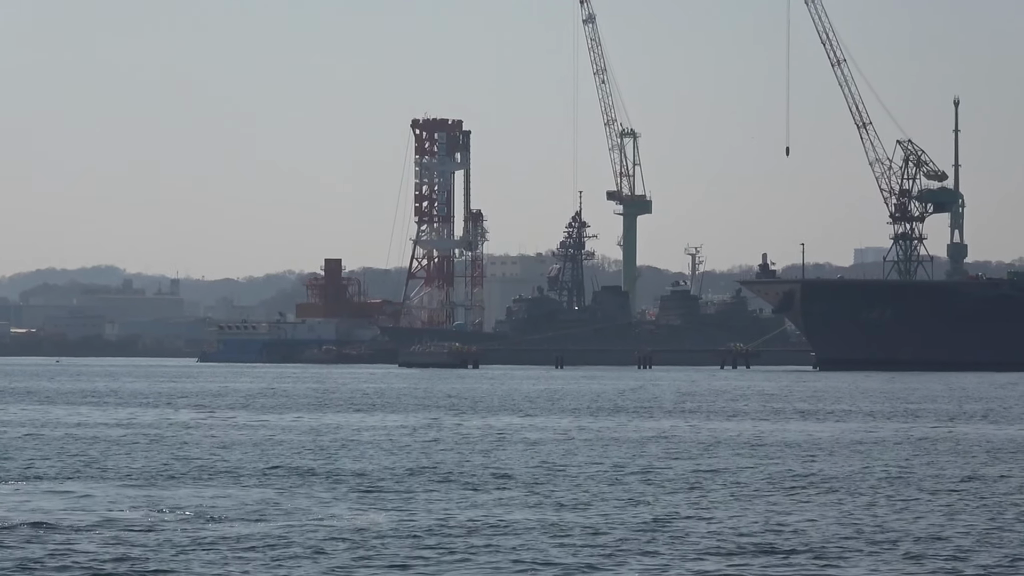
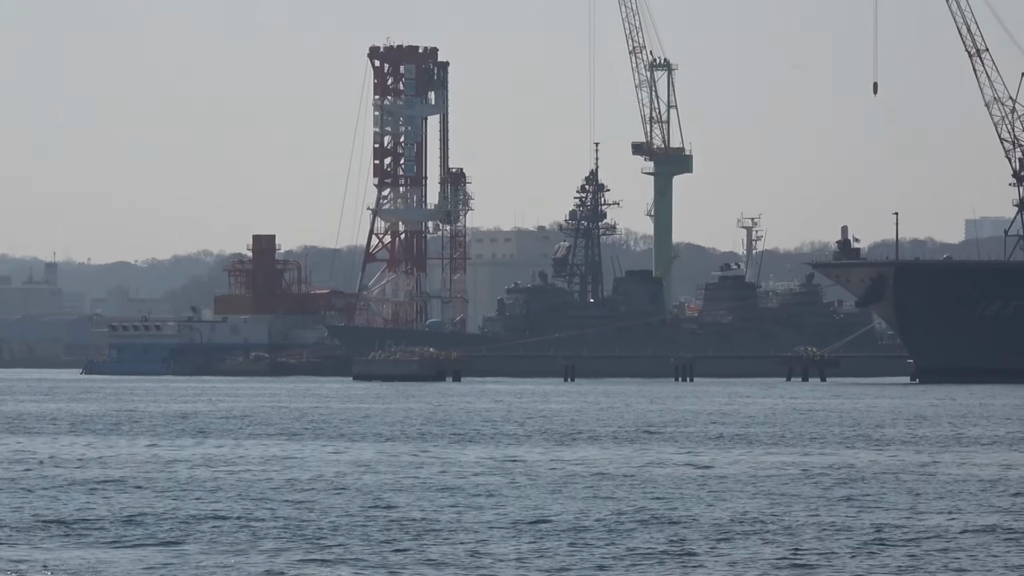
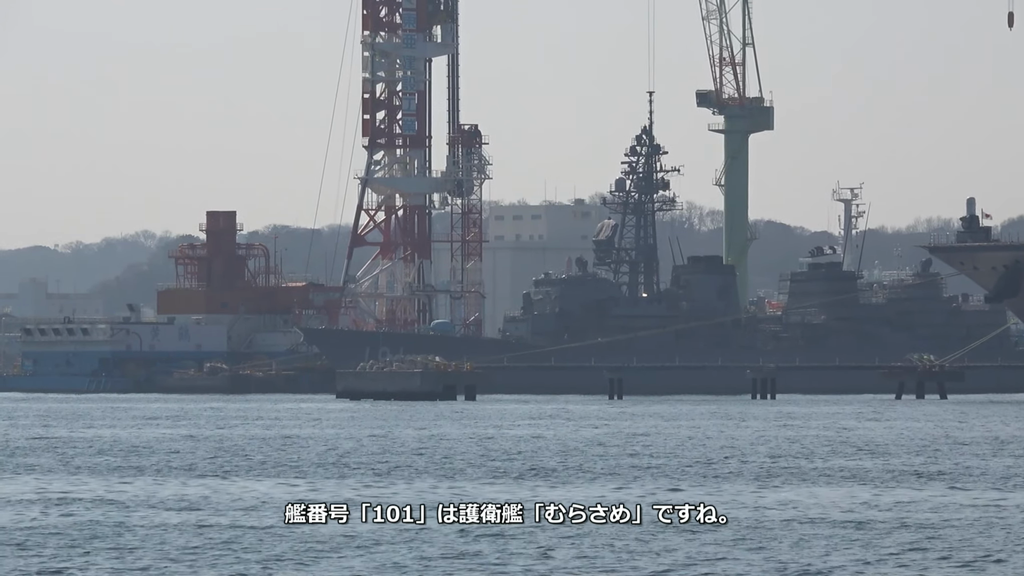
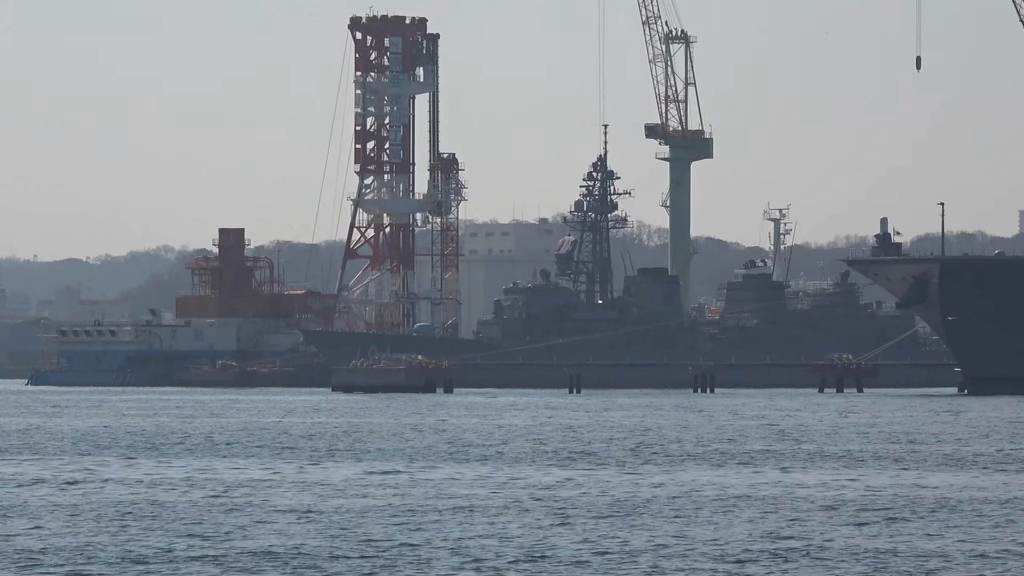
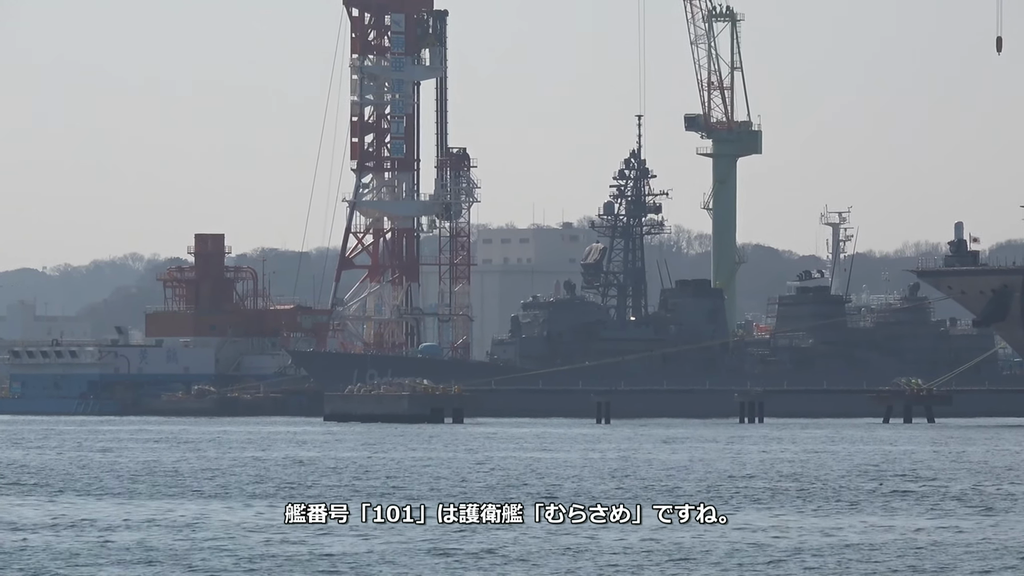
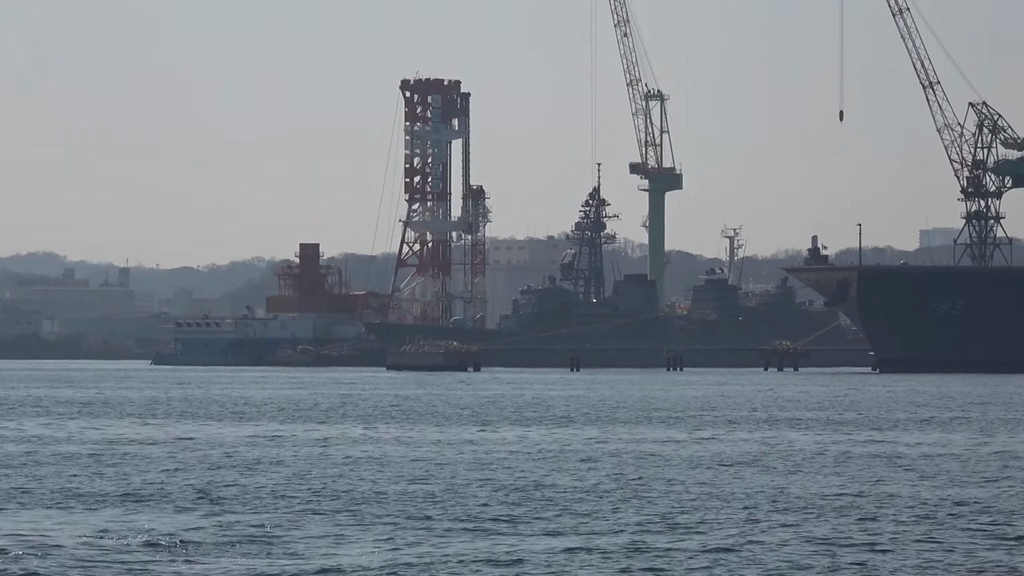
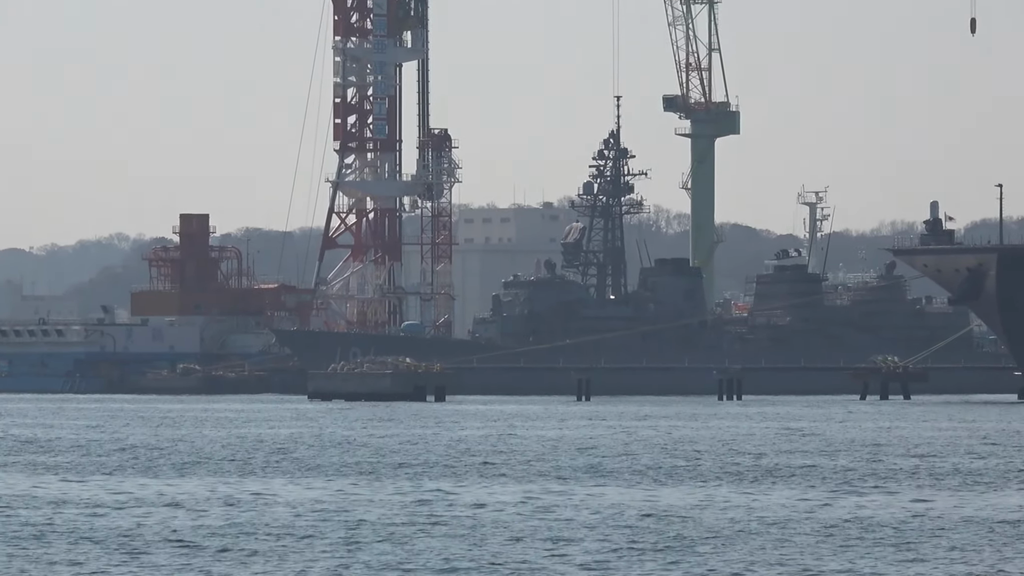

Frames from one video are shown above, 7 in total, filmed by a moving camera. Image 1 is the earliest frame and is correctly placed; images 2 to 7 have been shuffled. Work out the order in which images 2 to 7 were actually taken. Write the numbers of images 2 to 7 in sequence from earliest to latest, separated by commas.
6, 2, 4, 7, 3, 5
